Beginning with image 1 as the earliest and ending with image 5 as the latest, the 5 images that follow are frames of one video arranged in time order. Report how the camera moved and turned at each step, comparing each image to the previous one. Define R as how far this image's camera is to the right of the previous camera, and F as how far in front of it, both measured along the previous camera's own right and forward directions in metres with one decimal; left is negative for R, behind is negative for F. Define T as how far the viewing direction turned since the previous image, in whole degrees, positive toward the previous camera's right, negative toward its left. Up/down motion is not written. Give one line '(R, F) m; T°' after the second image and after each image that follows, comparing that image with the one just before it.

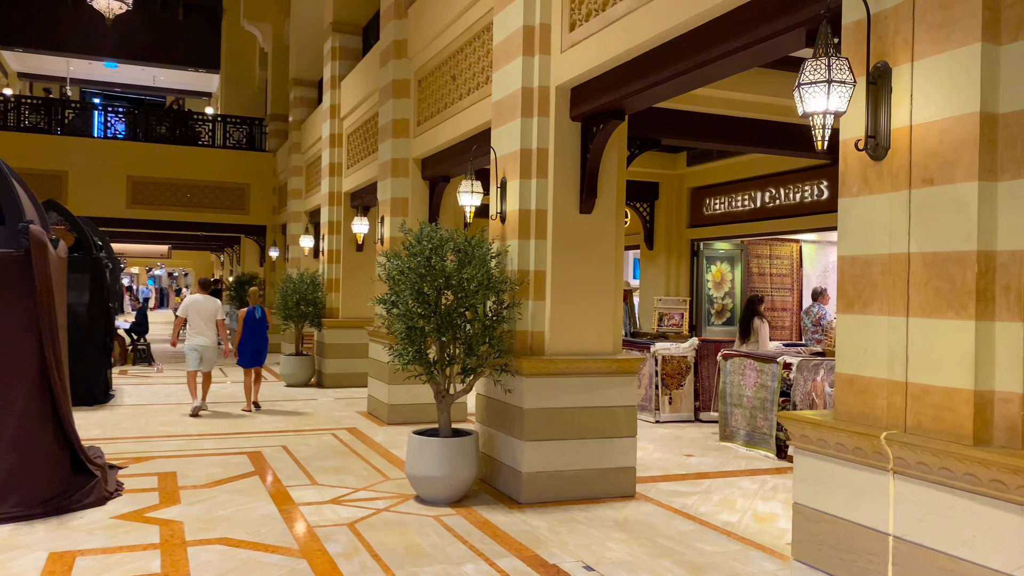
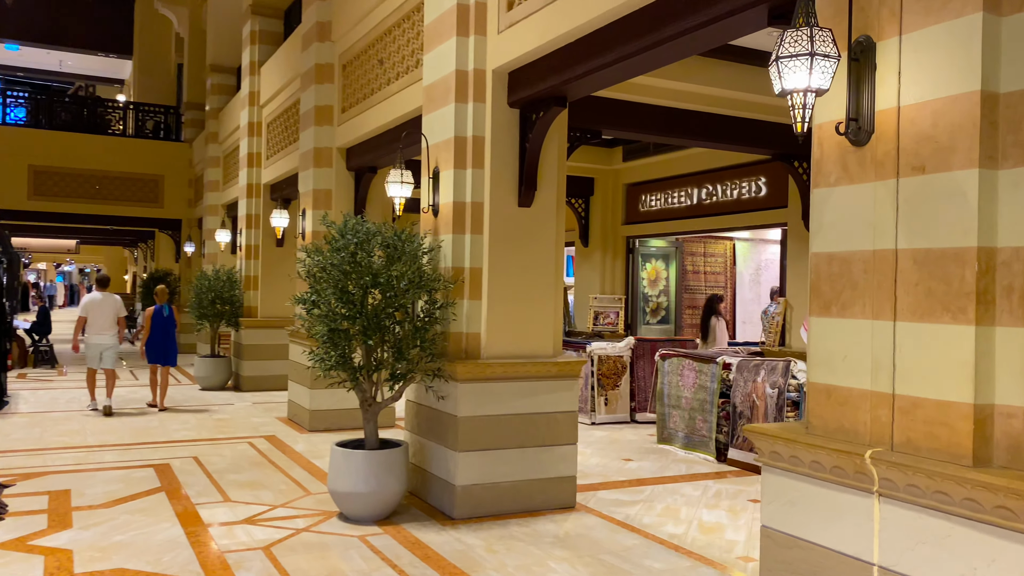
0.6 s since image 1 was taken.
(0.0, +0.4) m; +5°
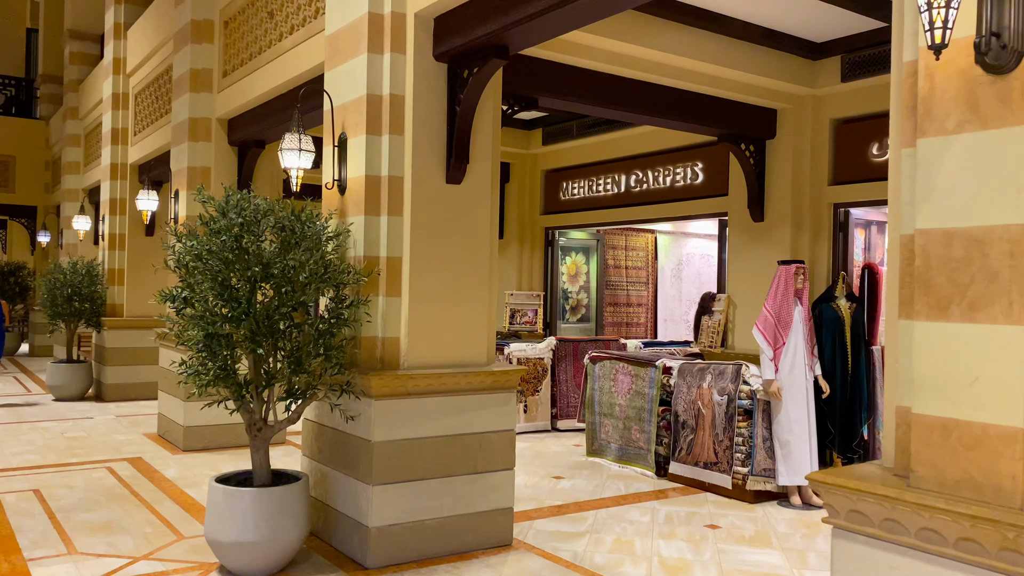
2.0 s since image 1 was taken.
(-0.2, +0.9) m; +8°
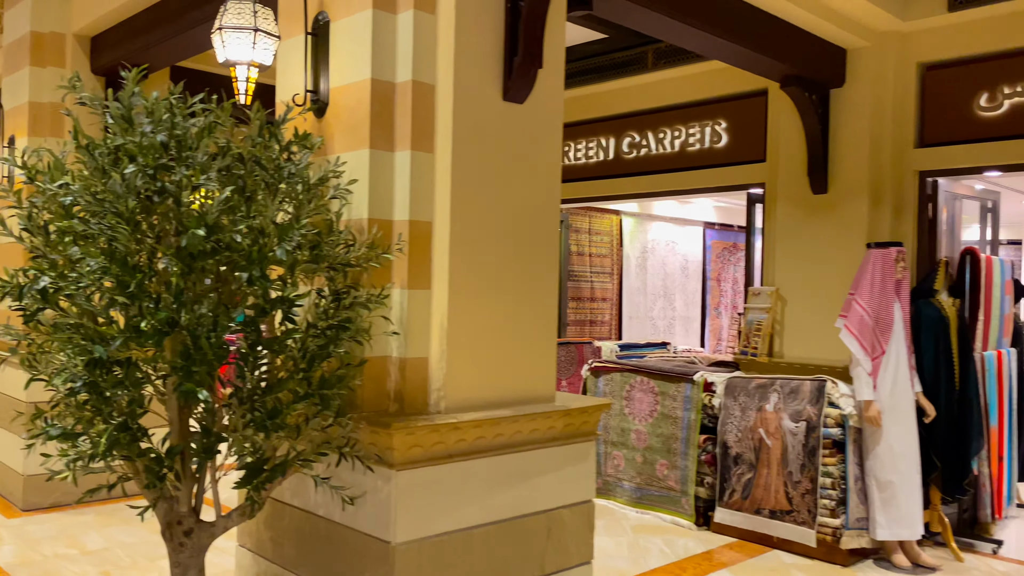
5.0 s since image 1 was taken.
(-0.7, +1.7) m; +10°
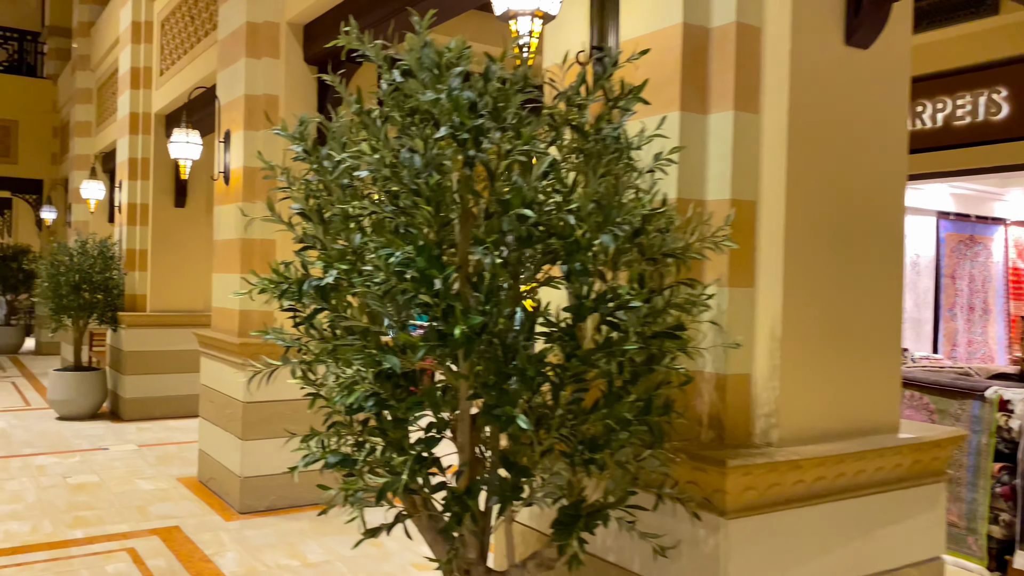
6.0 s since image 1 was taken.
(-0.5, +0.5) m; -10°
